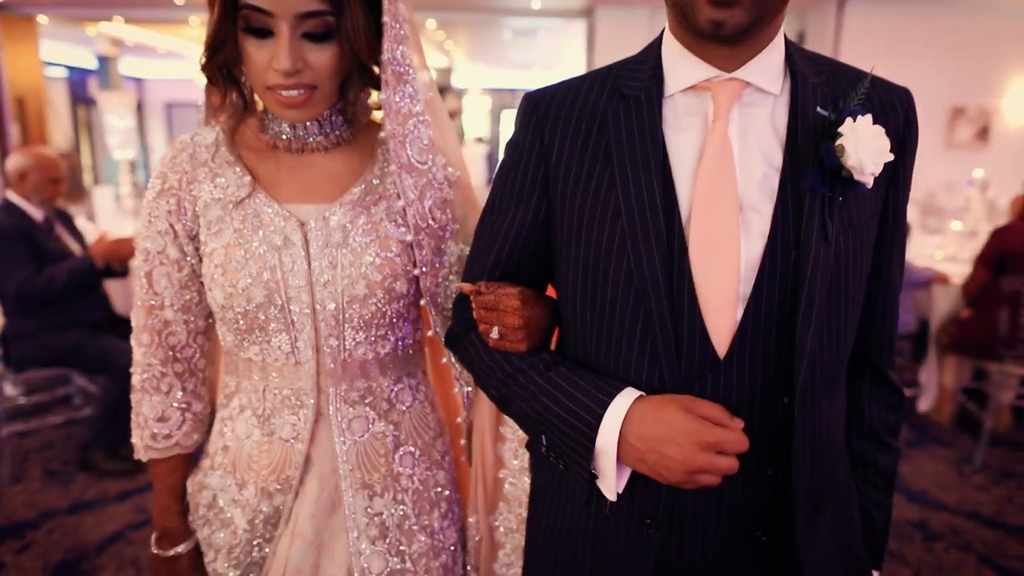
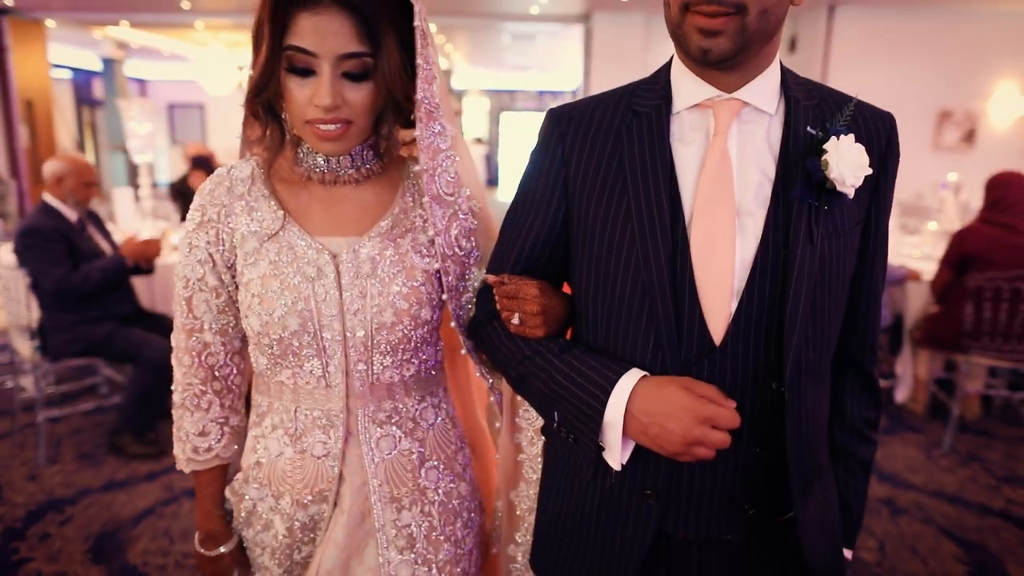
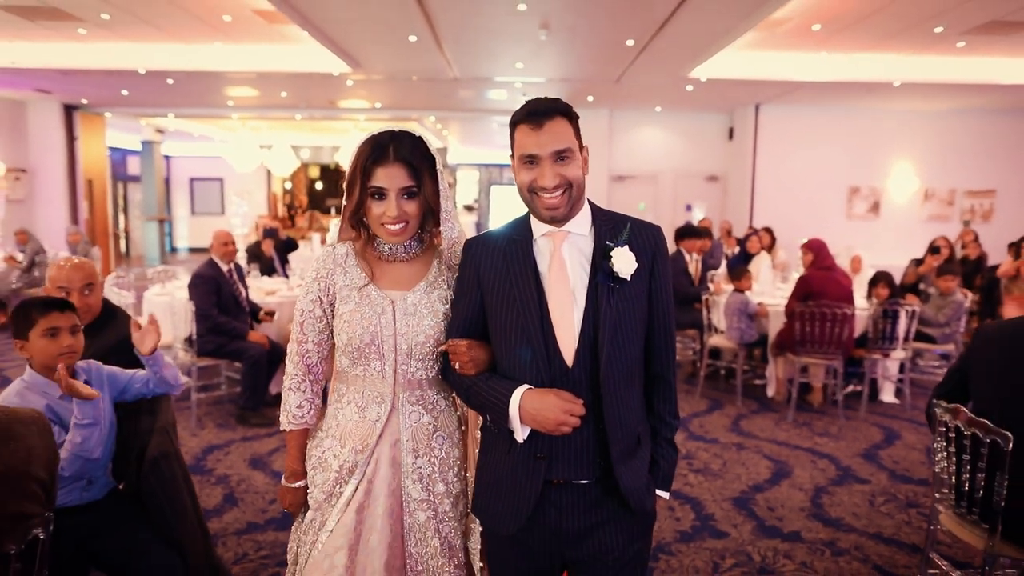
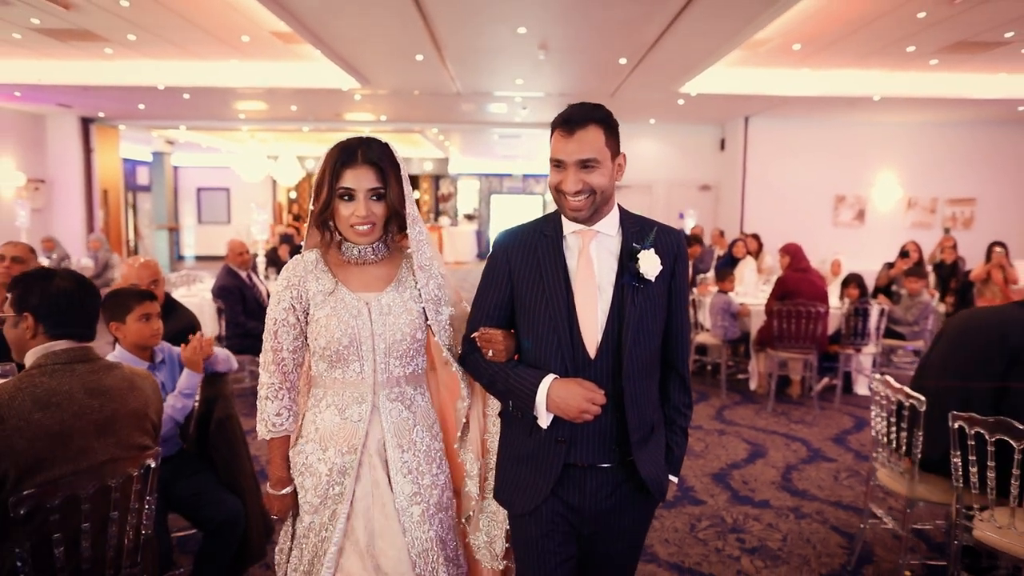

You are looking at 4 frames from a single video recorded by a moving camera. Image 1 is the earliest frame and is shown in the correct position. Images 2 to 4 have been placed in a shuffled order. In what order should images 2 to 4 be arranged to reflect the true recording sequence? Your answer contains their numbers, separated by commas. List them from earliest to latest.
2, 3, 4
